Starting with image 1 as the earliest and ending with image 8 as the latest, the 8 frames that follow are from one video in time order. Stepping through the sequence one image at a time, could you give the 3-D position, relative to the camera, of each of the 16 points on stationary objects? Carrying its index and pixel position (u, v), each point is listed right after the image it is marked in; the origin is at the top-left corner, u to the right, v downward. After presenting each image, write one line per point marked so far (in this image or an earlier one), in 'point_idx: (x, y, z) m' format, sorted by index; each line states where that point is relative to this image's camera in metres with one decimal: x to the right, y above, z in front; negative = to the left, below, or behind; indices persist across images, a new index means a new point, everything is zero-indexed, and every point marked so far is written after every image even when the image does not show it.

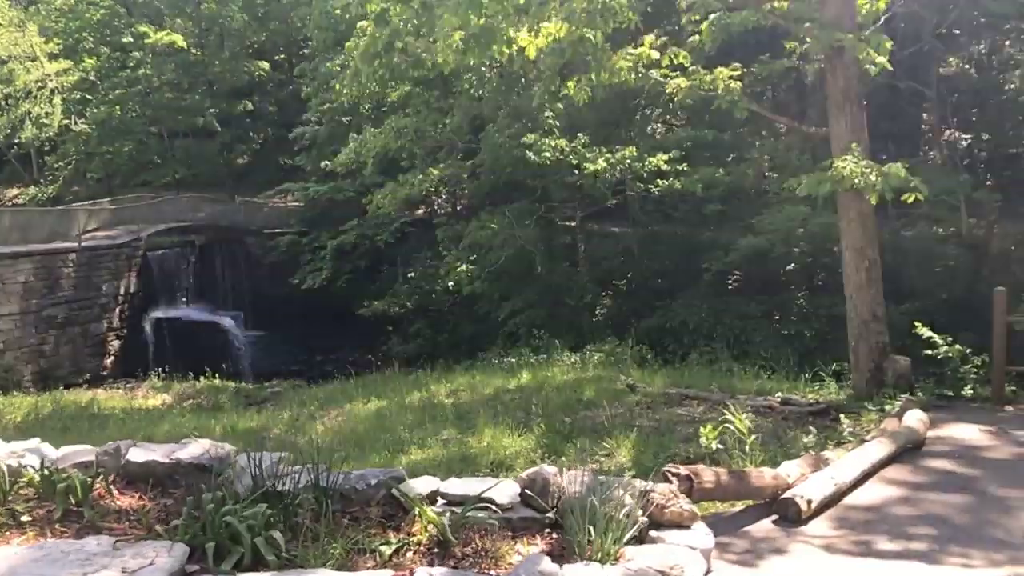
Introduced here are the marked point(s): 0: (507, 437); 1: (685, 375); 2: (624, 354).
0: (0.0, -1.0, +5.7) m
1: (+1.8, -0.9, +8.1) m
2: (+1.3, -0.8, +9.6) m
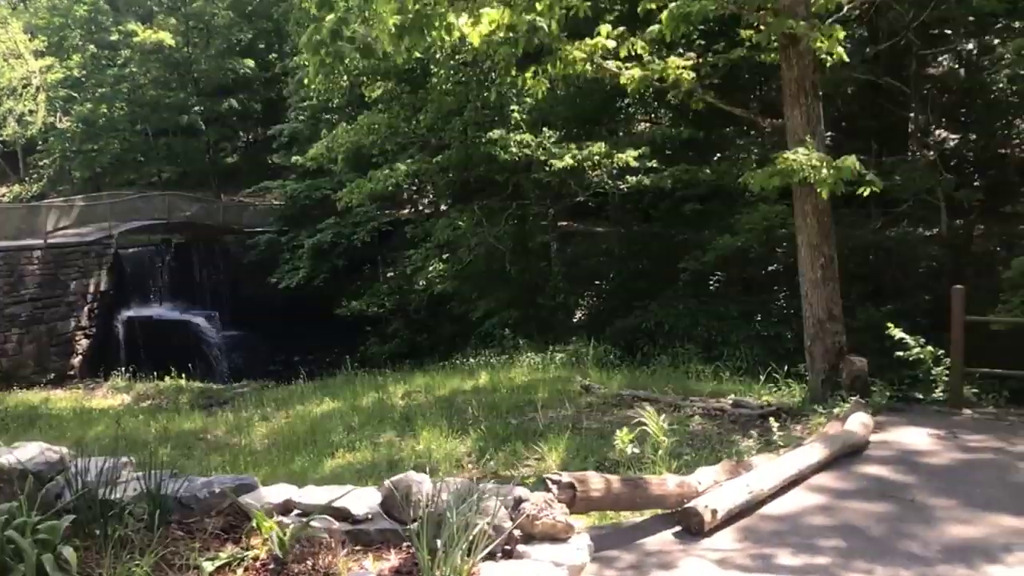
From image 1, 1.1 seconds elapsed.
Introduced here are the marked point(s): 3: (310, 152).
0: (-0.5, -1.0, +5.4) m
1: (+1.3, -0.9, +7.8) m
2: (+0.9, -0.8, +9.4) m
3: (-3.5, +2.3, +13.7) m
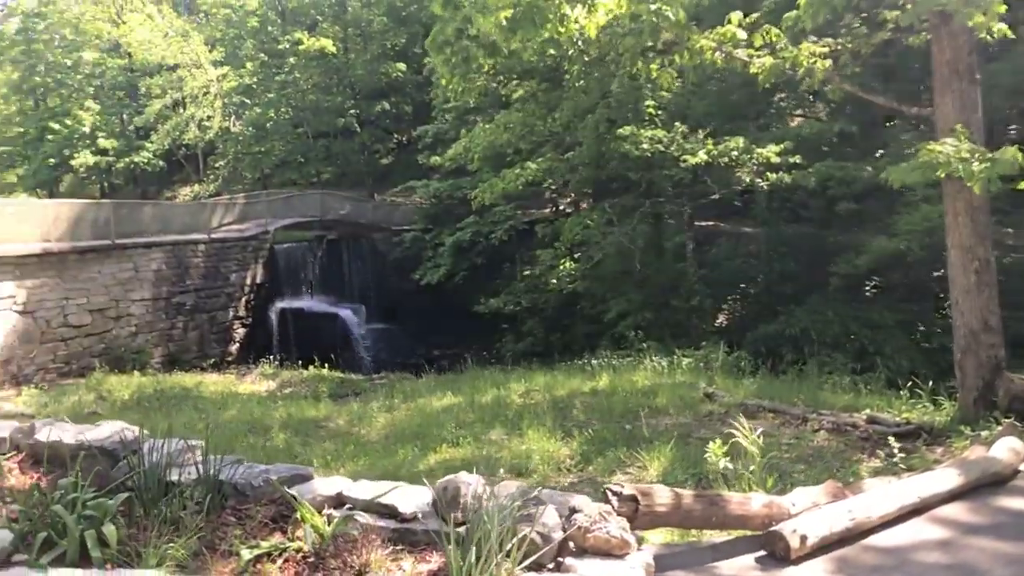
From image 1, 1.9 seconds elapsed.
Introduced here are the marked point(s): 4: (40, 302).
0: (+0.2, -1.0, +5.3) m
1: (+2.4, -0.9, +7.3) m
2: (+2.3, -0.8, +9.0) m
3: (-1.1, +2.4, +14.0) m
4: (-6.4, -0.2, +10.9) m
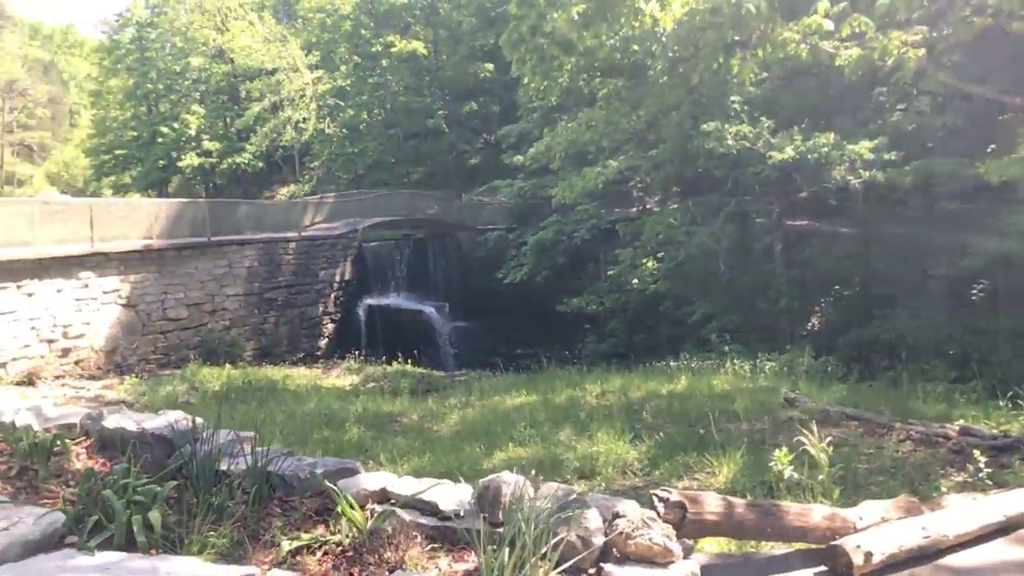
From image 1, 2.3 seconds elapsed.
0: (+0.7, -1.0, +5.2) m
1: (+3.1, -0.9, +7.0) m
2: (+3.1, -0.8, +8.6) m
3: (+0.3, +2.4, +14.0) m
4: (-5.3, -0.1, +11.5) m
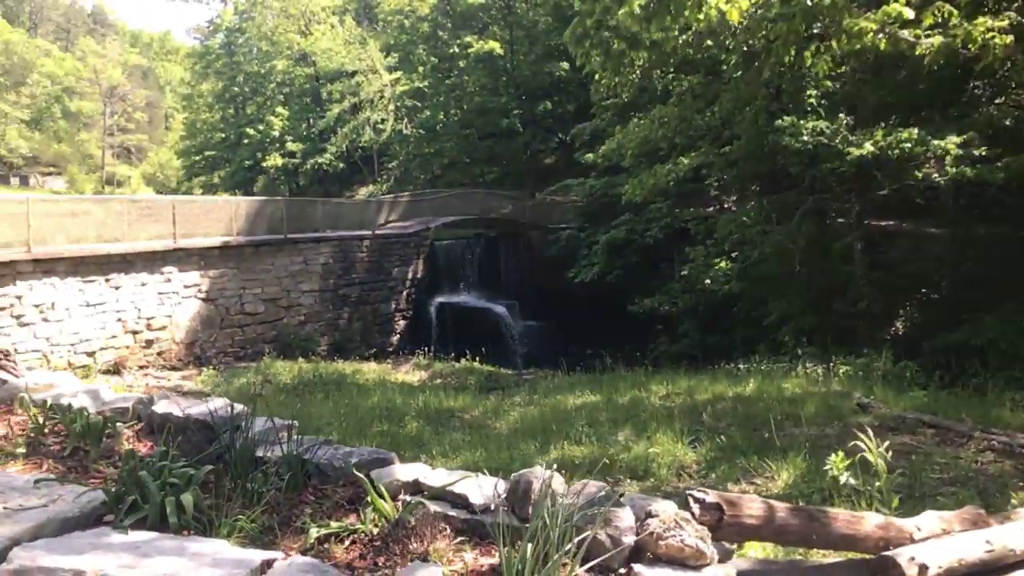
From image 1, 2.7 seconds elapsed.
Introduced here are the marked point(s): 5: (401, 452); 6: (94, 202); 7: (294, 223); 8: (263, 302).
0: (+1.0, -1.0, +5.1) m
1: (+3.6, -0.9, +6.7) m
2: (+3.8, -0.8, +8.3) m
3: (+1.5, +2.4, +13.9) m
4: (-4.3, 0.0, +11.9) m
5: (-0.7, -1.0, +4.8) m
6: (-5.2, +1.1, +10.0) m
7: (-3.6, +1.1, +13.4) m
8: (-3.9, -0.2, +12.7) m
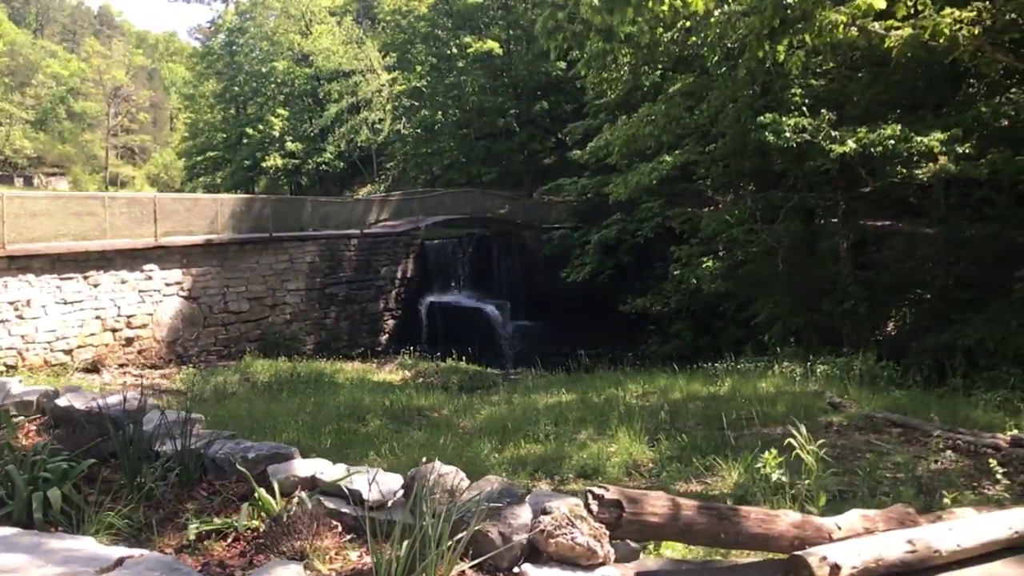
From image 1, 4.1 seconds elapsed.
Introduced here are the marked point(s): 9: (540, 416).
0: (+0.7, -1.0, +5.0) m
1: (+3.3, -0.9, +6.5) m
2: (+3.5, -0.8, +8.2) m
3: (+1.3, +2.4, +13.8) m
4: (-4.5, 0.0, +11.9) m
5: (-0.9, -0.9, +4.7) m
6: (-5.4, +1.1, +9.9) m
7: (-3.9, +1.1, +13.4) m
8: (-4.2, -0.2, +12.6) m
9: (+0.2, -1.0, +6.4) m
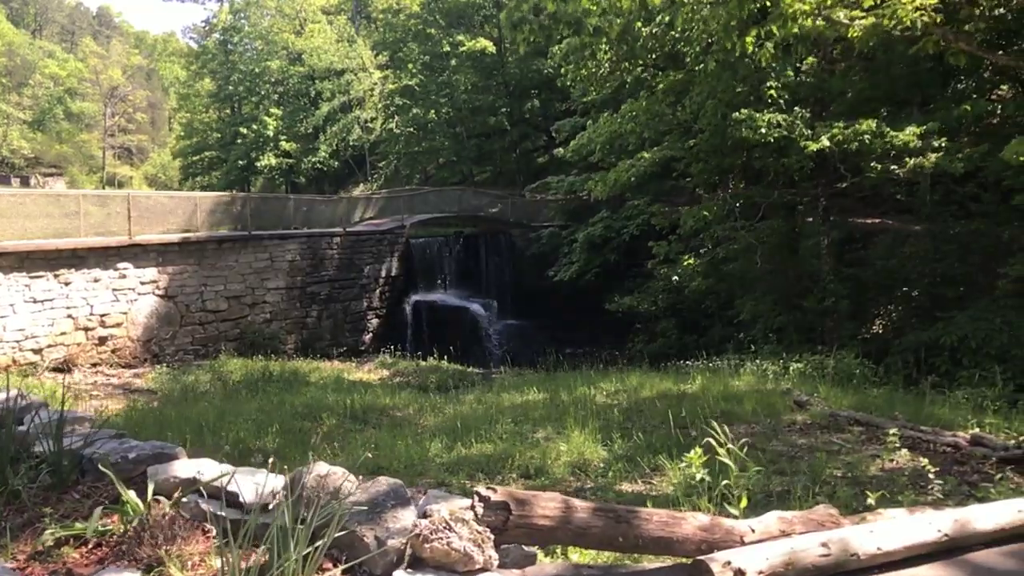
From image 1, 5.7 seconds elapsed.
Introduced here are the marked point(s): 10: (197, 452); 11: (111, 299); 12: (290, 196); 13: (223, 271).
0: (+0.4, -0.9, +4.9) m
1: (+3.0, -0.9, +6.4) m
2: (+3.2, -0.8, +8.0) m
3: (+1.0, +2.5, +13.7) m
4: (-4.8, 0.0, +11.8) m
5: (-1.2, -0.9, +4.6) m
6: (-5.7, +1.1, +9.8) m
7: (-4.2, +1.1, +13.3) m
8: (-4.5, -0.2, +12.5) m
9: (-0.1, -1.0, +6.3) m
10: (-1.7, -0.9, +4.3) m
11: (-5.4, -0.1, +10.8) m
12: (-3.8, +1.6, +13.9) m
13: (-4.5, +0.3, +12.5) m
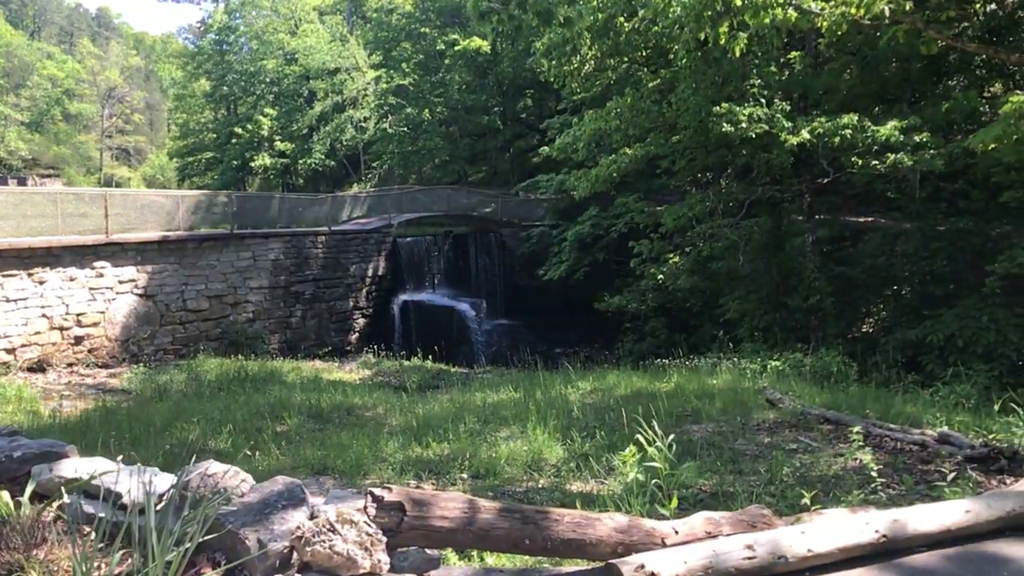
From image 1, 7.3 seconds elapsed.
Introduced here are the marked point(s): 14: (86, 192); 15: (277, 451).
0: (+0.2, -0.9, +4.8) m
1: (+2.8, -0.8, +6.3) m
2: (+3.0, -0.8, +7.9) m
3: (+0.8, +2.5, +13.6) m
4: (-5.1, 0.0, +11.7) m
5: (-1.5, -0.9, +4.5) m
6: (-6.0, +1.1, +9.7) m
7: (-4.4, +1.1, +13.1) m
8: (-4.7, -0.2, +12.4) m
9: (-0.3, -1.0, +6.1) m
10: (-1.9, -0.8, +4.2) m
11: (-5.6, -0.1, +10.7) m
12: (-4.1, +1.6, +13.8) m
13: (-4.7, +0.3, +12.4) m
14: (-5.5, +1.2, +10.5) m
15: (-1.3, -0.9, +4.5) m
